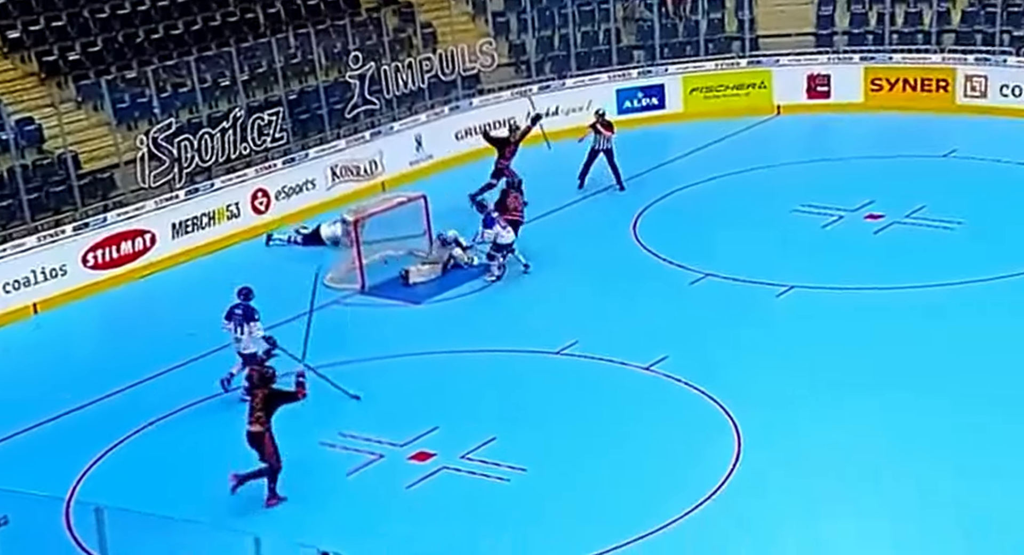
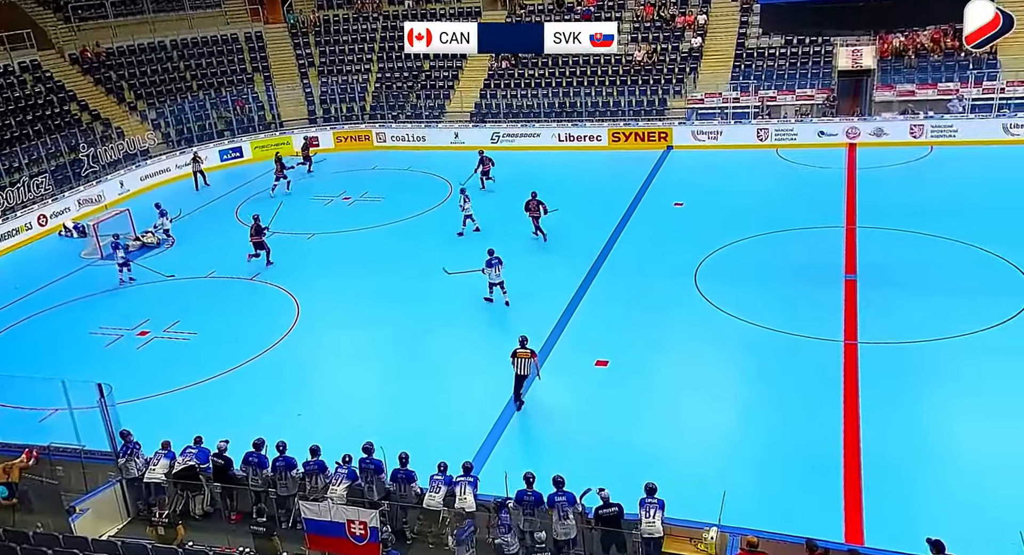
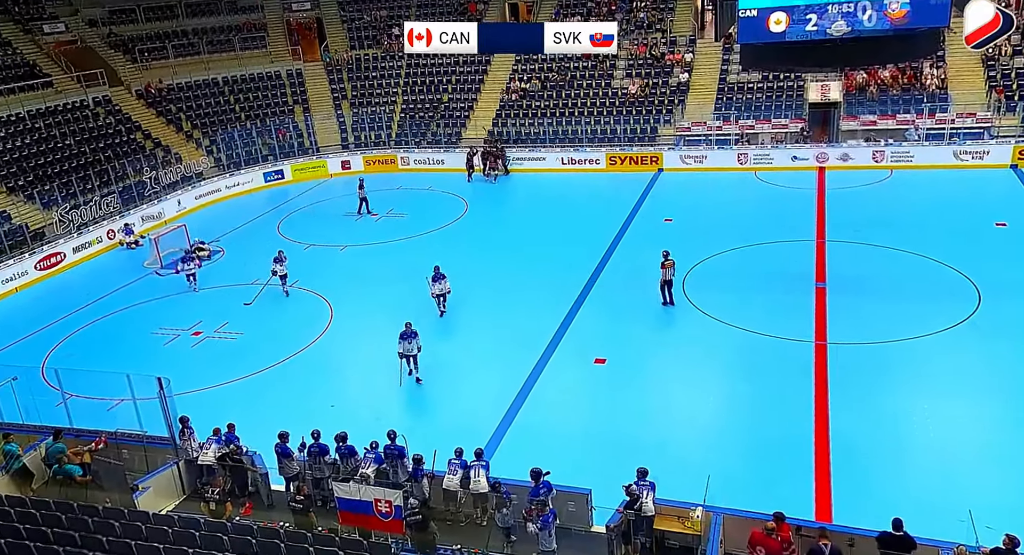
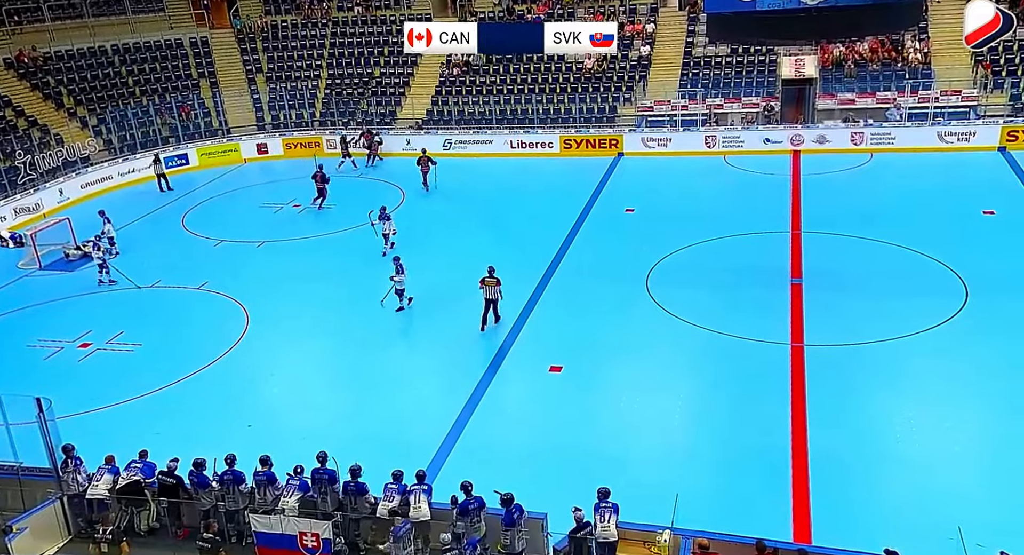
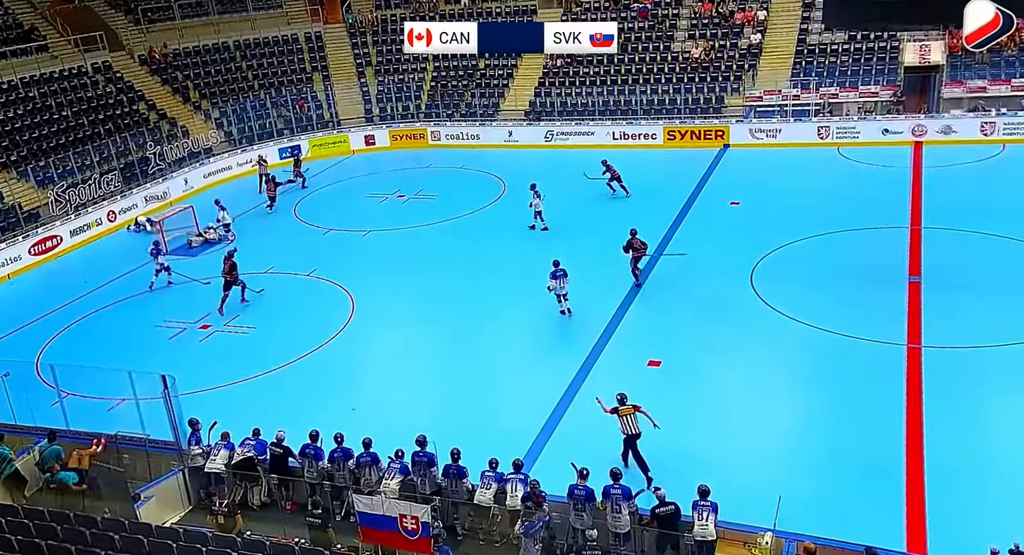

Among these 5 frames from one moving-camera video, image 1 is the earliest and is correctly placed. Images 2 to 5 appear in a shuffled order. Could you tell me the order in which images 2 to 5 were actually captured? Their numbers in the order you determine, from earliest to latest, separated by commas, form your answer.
5, 2, 4, 3
